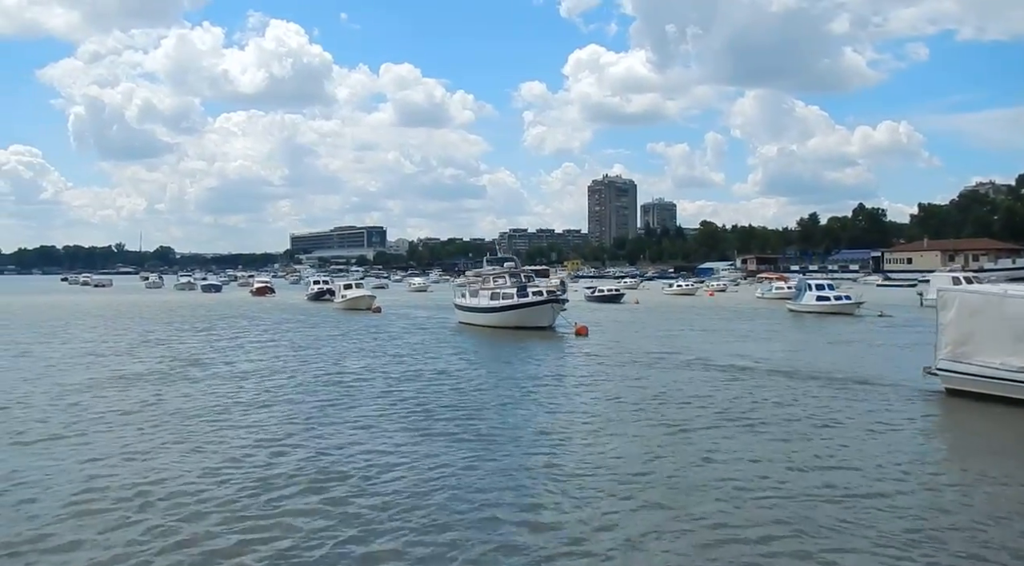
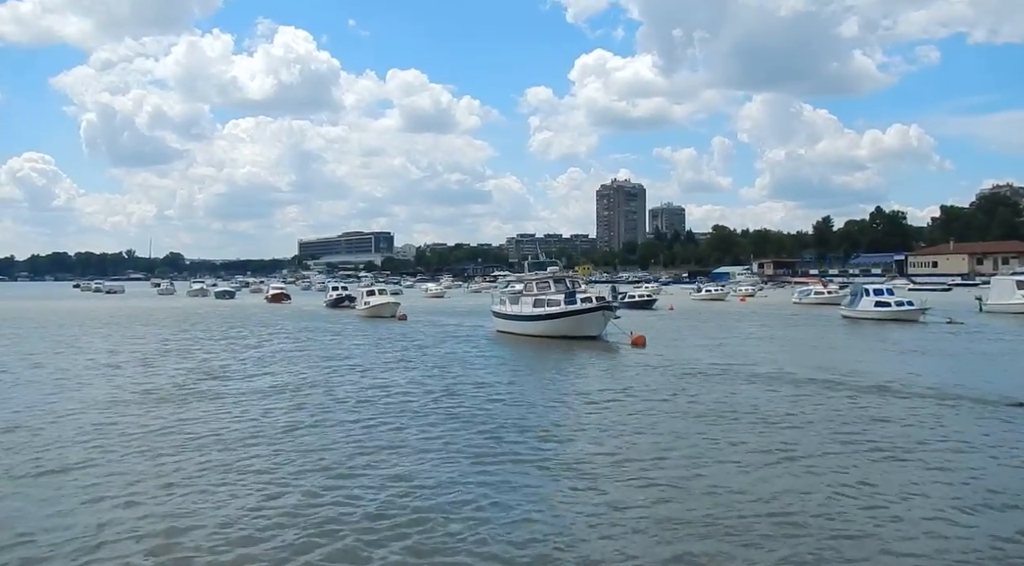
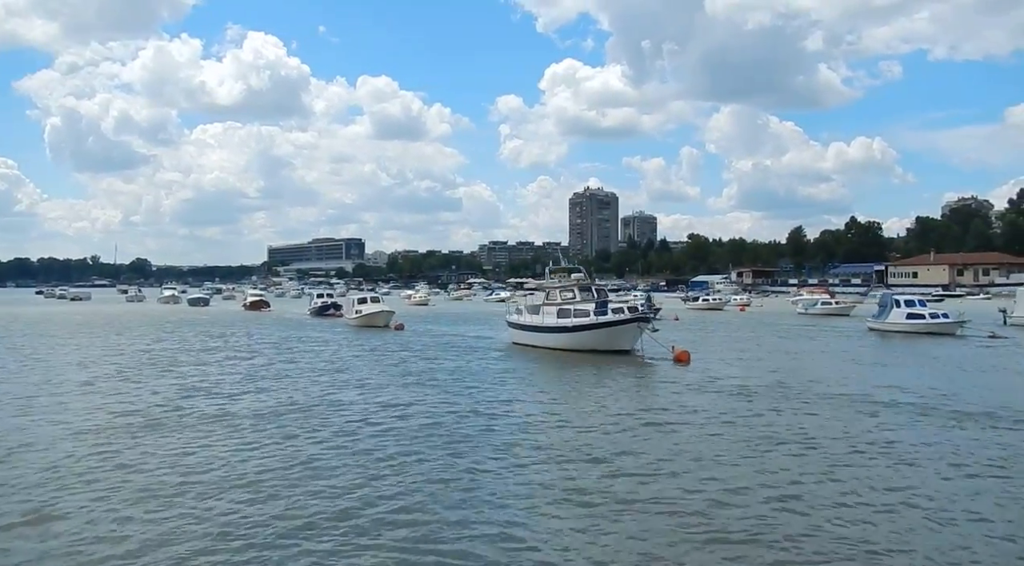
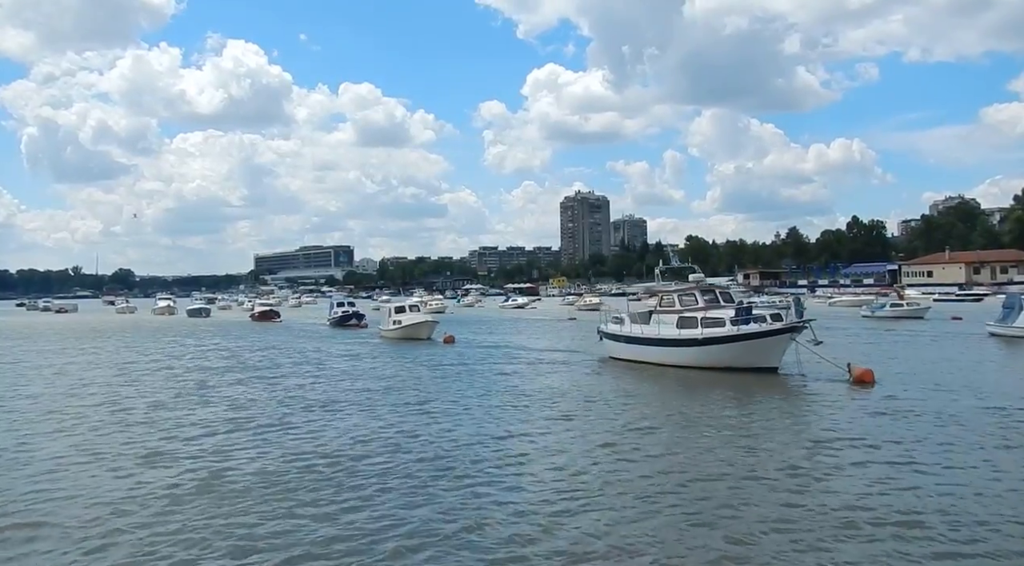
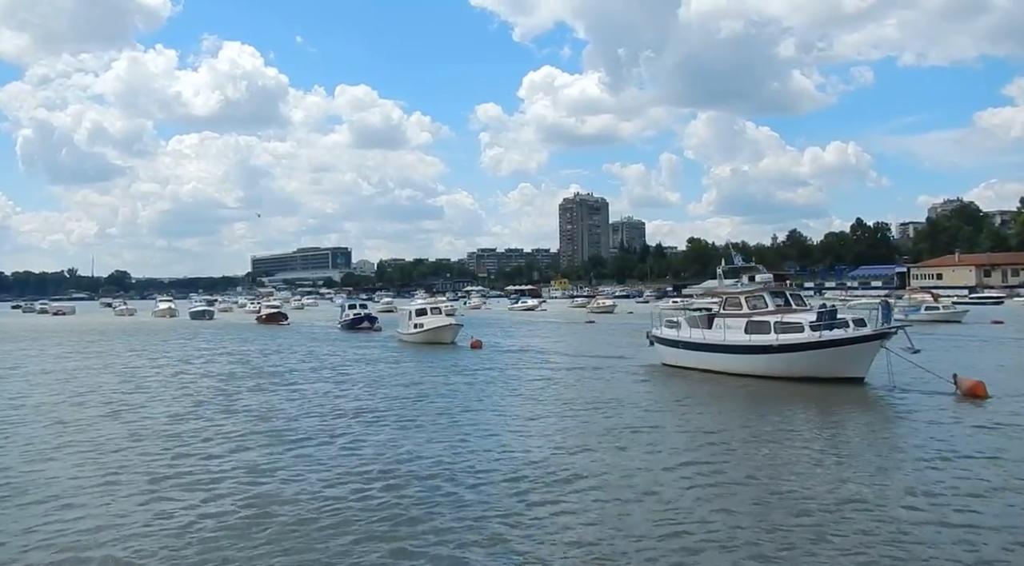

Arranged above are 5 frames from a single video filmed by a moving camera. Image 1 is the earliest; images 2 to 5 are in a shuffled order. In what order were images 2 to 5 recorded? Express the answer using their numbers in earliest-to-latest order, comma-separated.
2, 3, 4, 5
